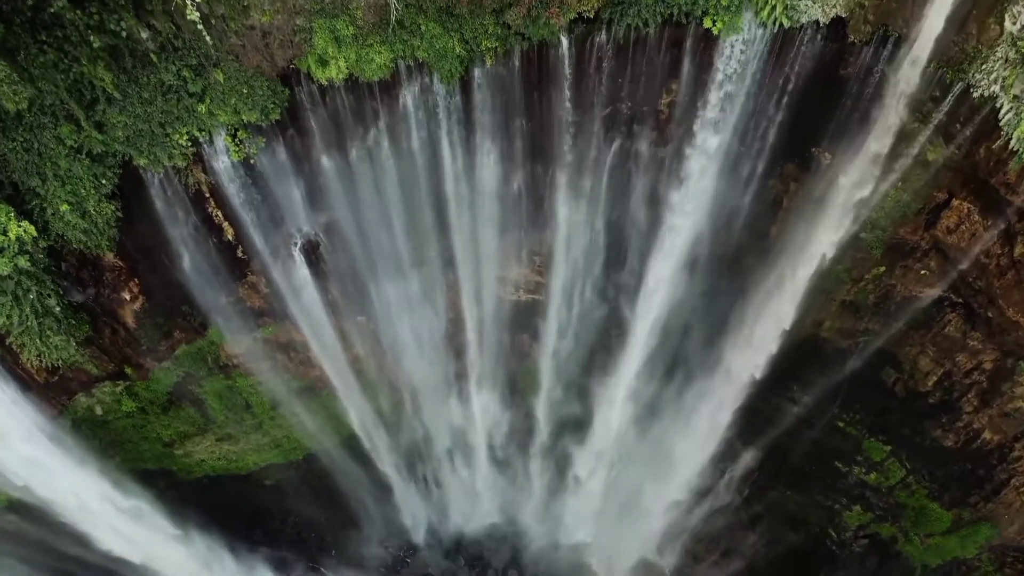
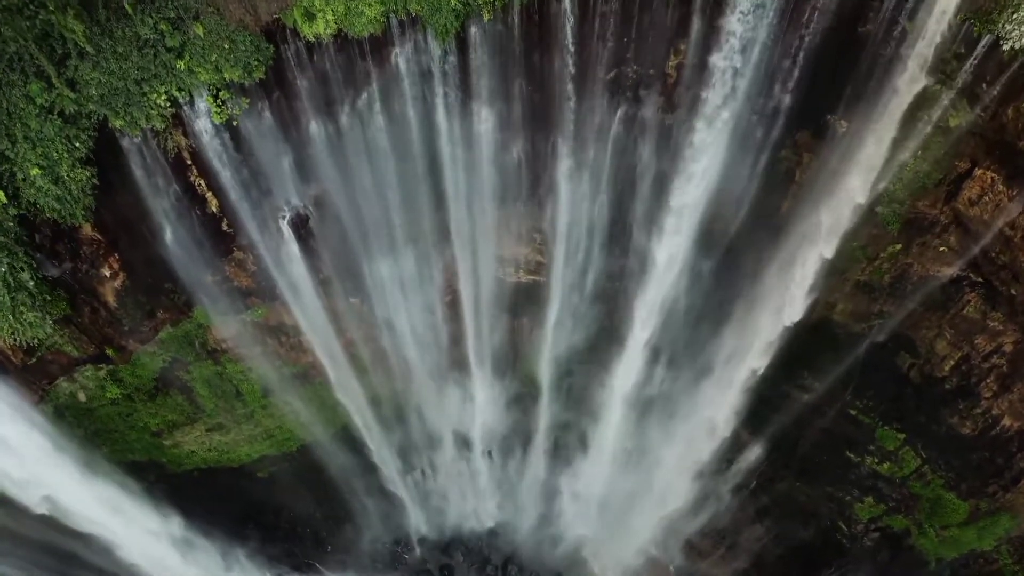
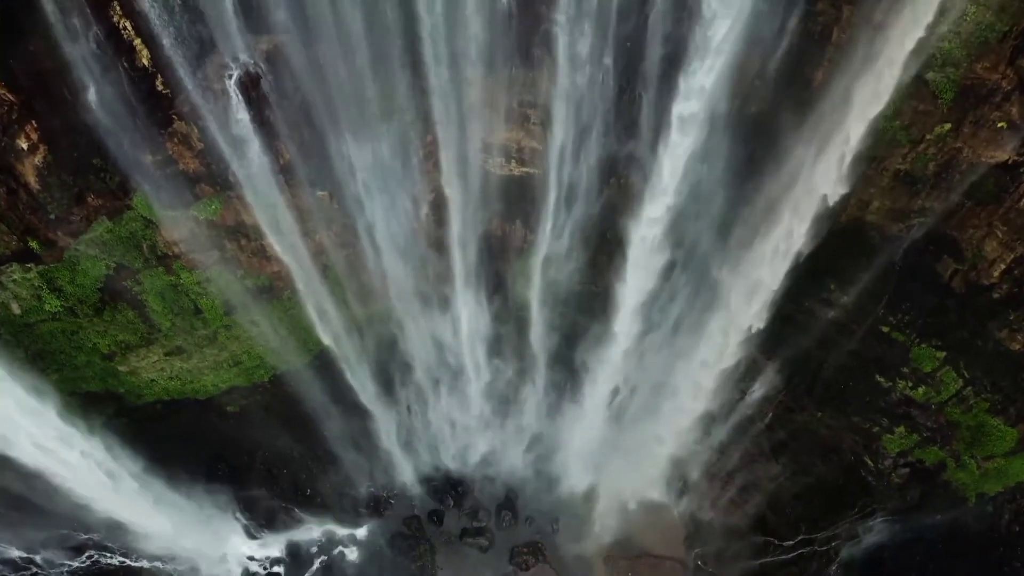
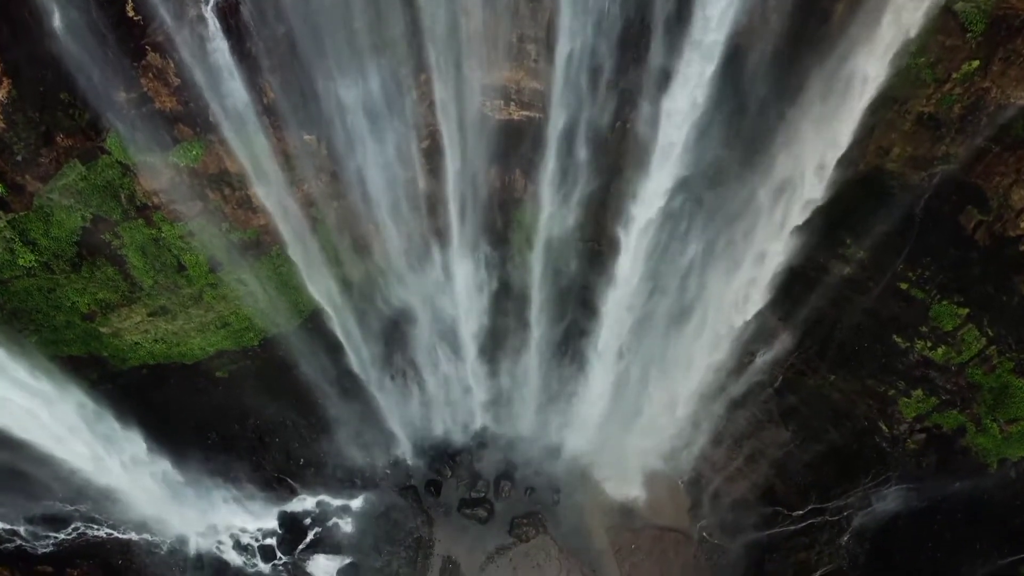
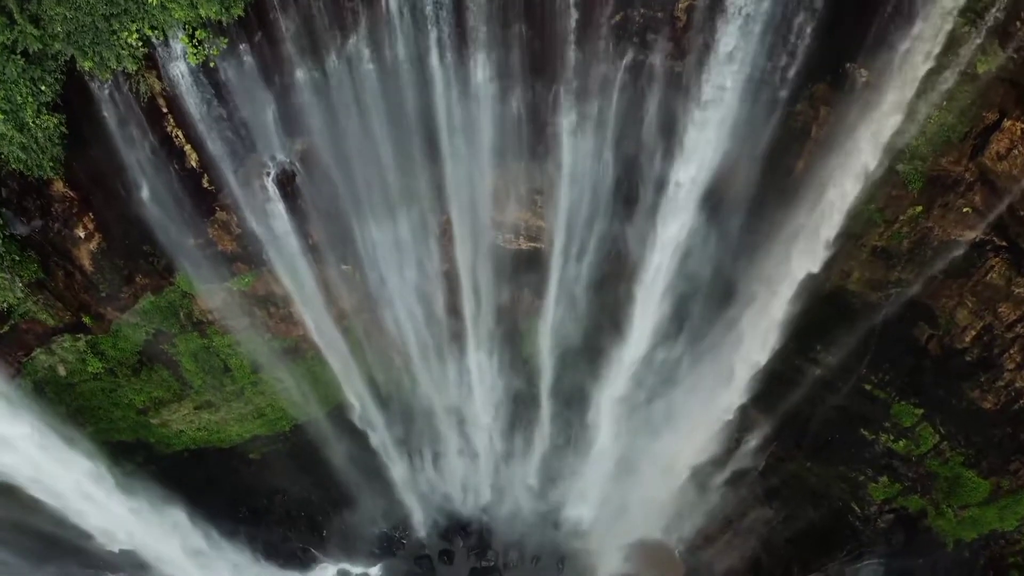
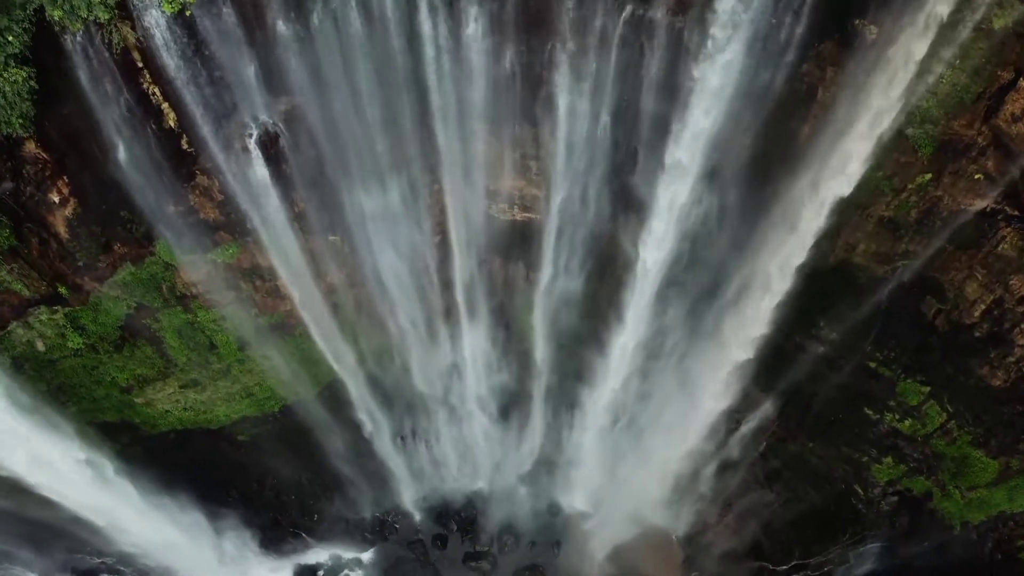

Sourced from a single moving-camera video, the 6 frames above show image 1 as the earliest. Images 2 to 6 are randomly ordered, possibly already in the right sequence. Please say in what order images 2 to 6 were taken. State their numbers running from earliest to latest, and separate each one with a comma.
2, 5, 6, 3, 4
